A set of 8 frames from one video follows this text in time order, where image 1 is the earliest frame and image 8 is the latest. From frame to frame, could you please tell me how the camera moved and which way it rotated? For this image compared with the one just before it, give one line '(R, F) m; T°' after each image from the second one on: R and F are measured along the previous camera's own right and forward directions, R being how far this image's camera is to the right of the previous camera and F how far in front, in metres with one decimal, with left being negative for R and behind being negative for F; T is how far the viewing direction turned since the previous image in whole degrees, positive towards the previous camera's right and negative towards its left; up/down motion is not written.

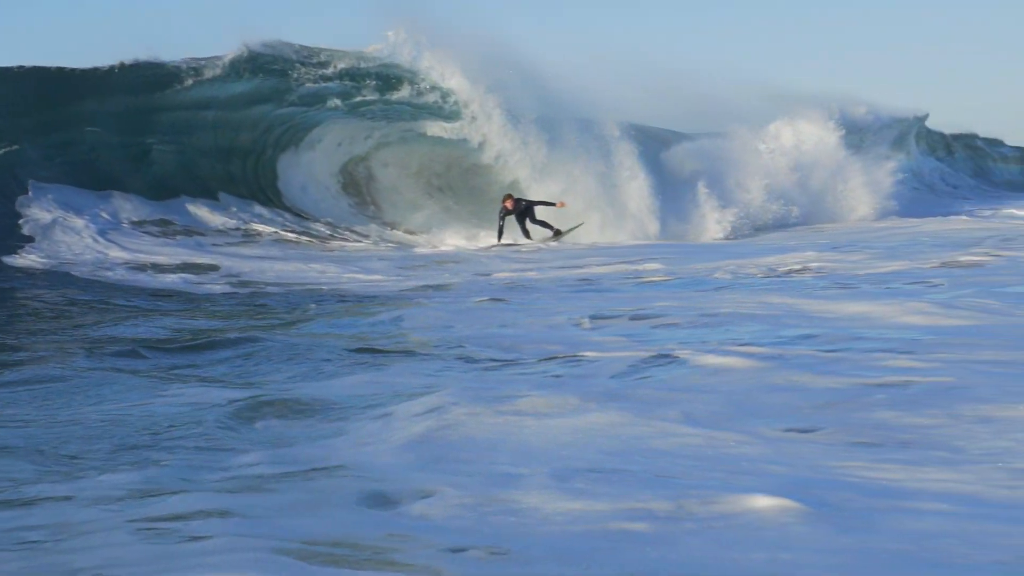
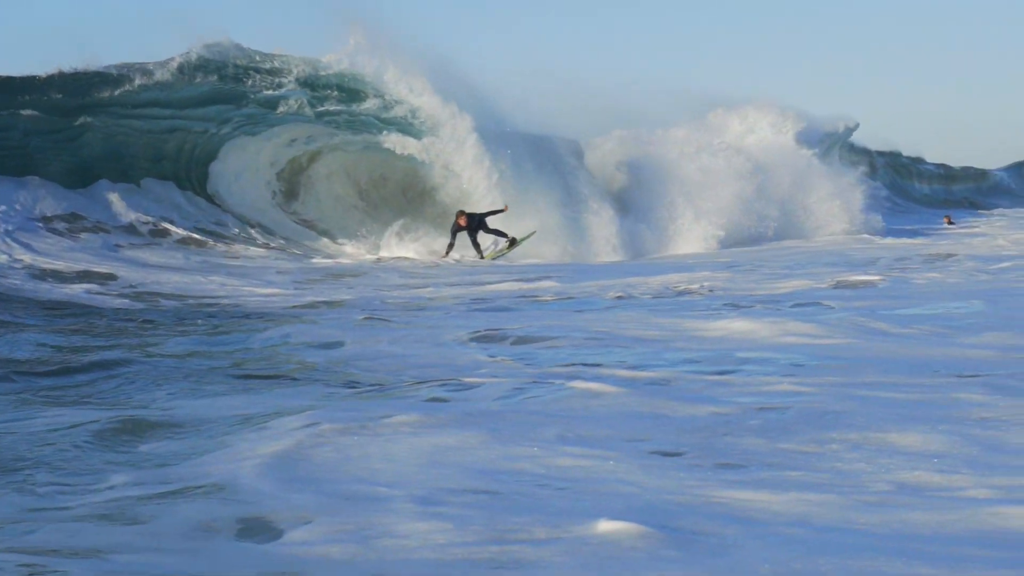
(+0.2, 0.0) m; +3°
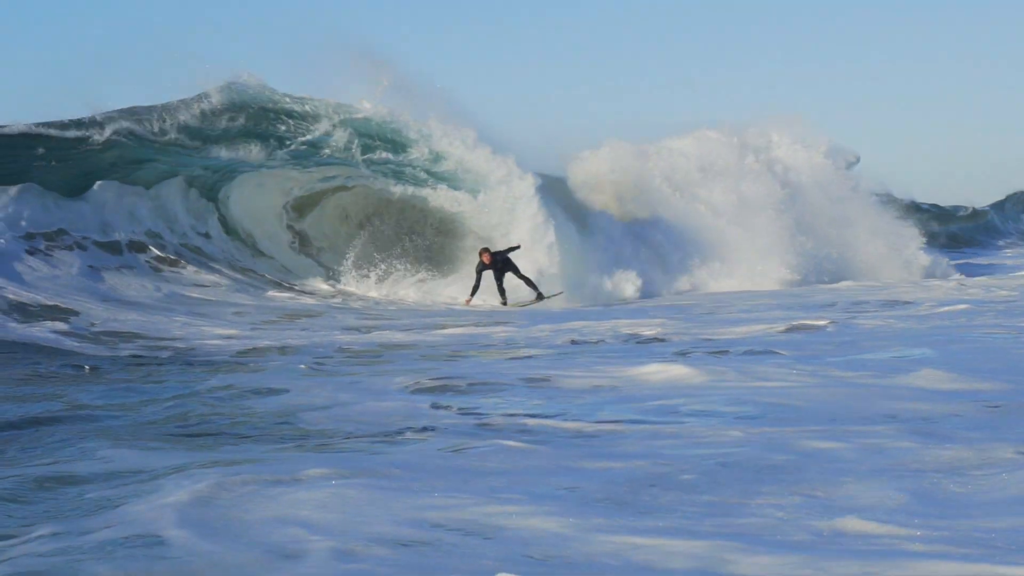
(+0.2, +0.1) m; 0°
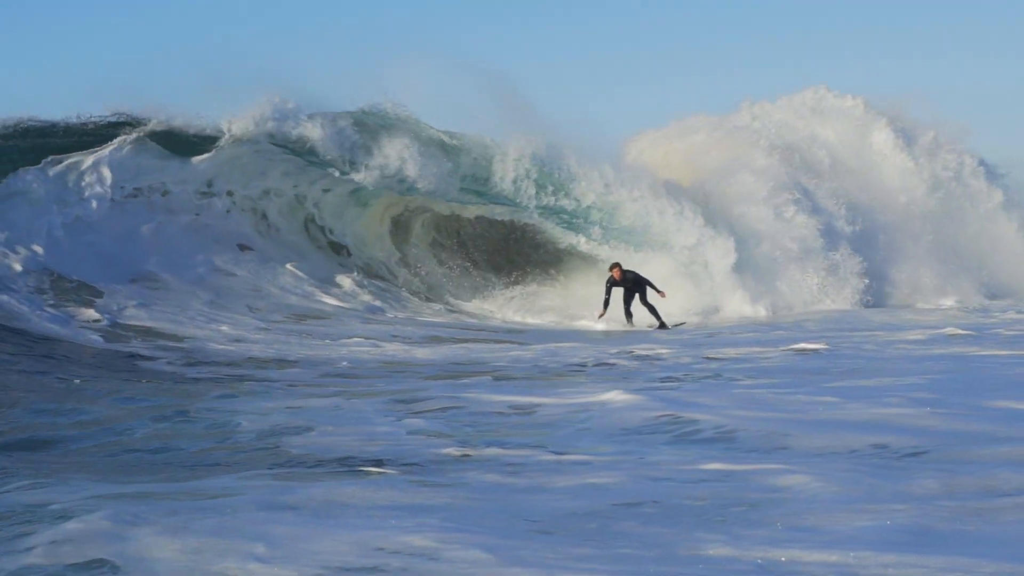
(+0.4, -0.1) m; -3°
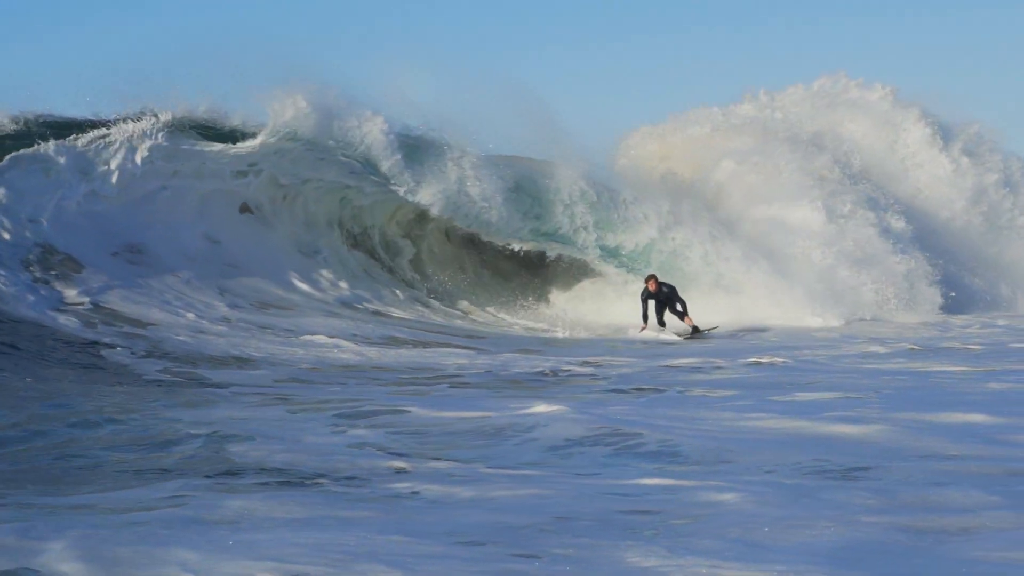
(+0.2, 0.0) m; 0°
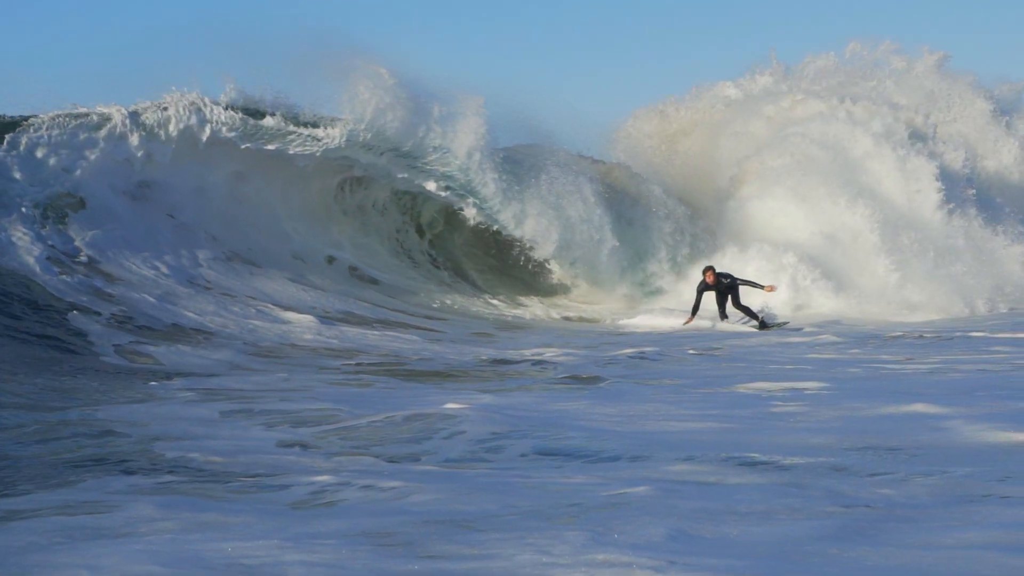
(+0.3, +0.1) m; -1°
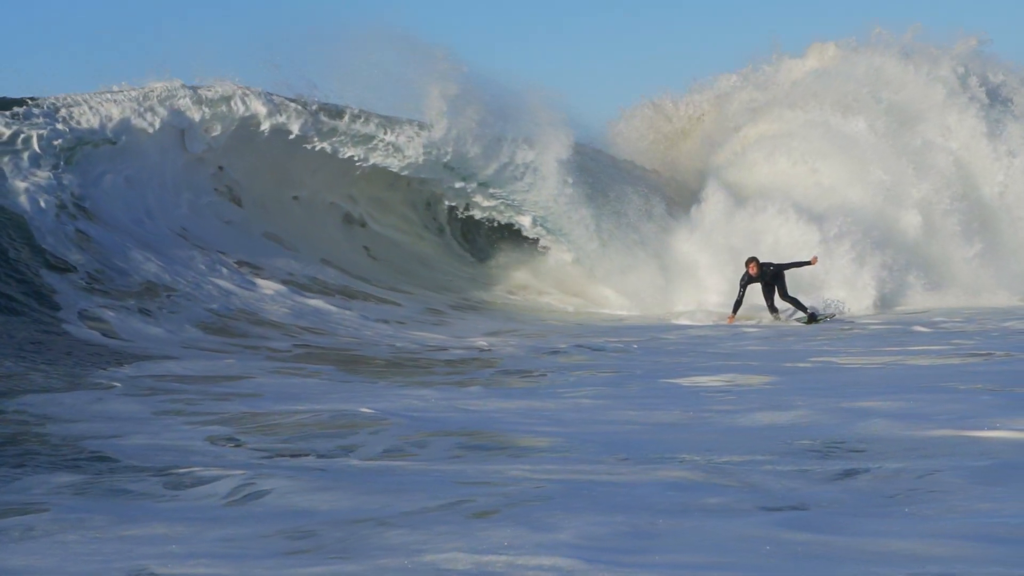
(+0.4, +0.1) m; -2°
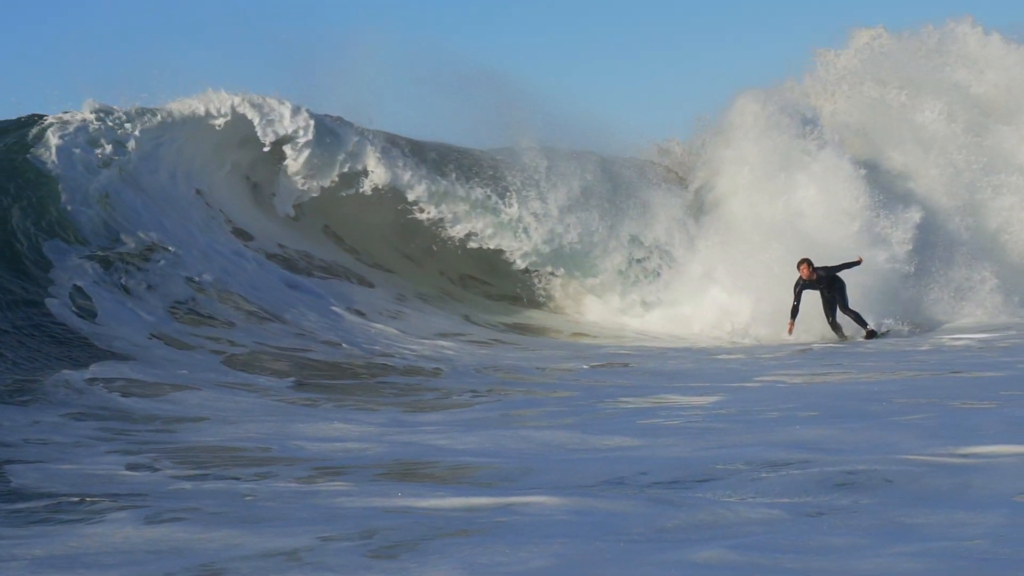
(+0.4, +0.2) m; -2°
